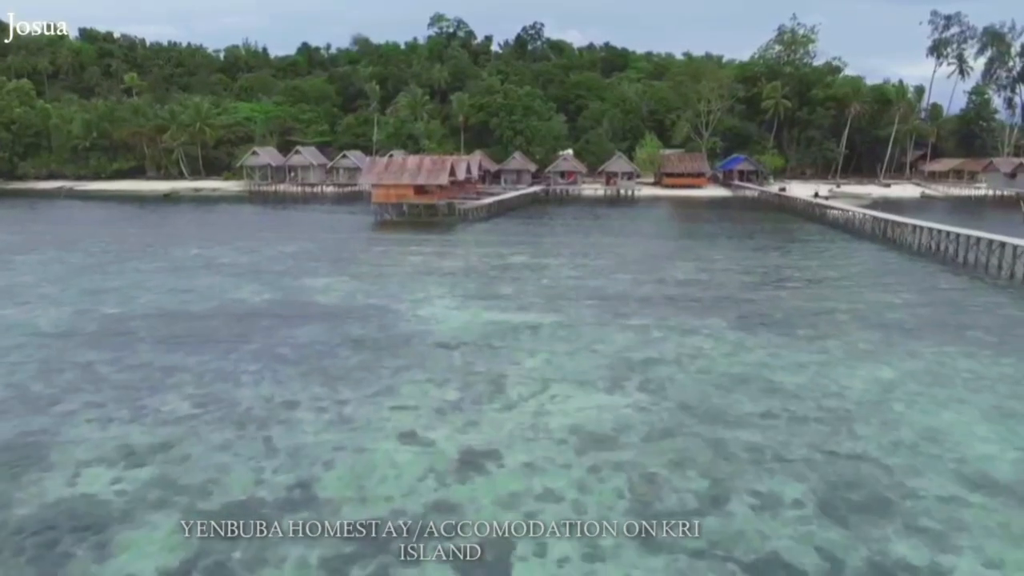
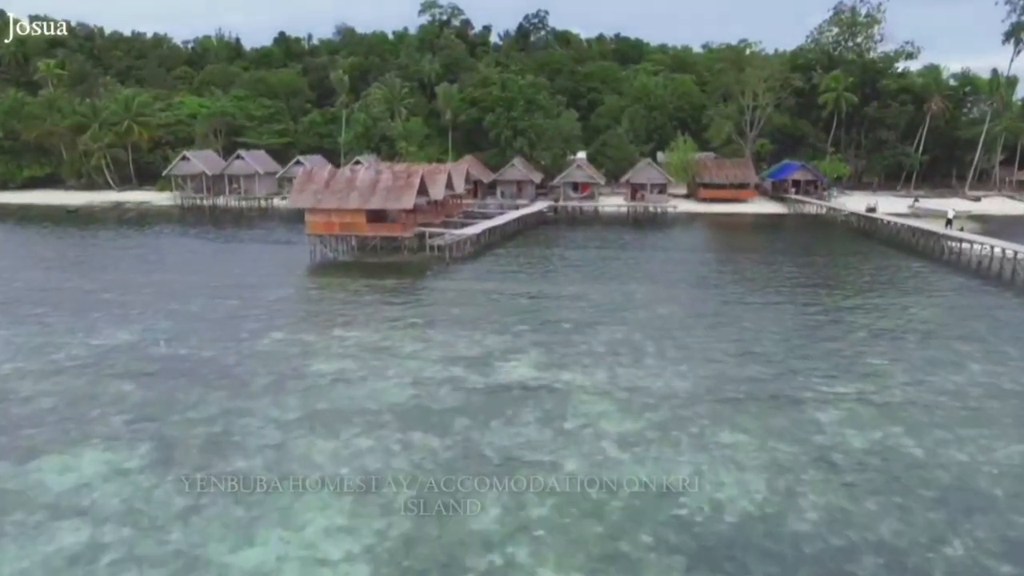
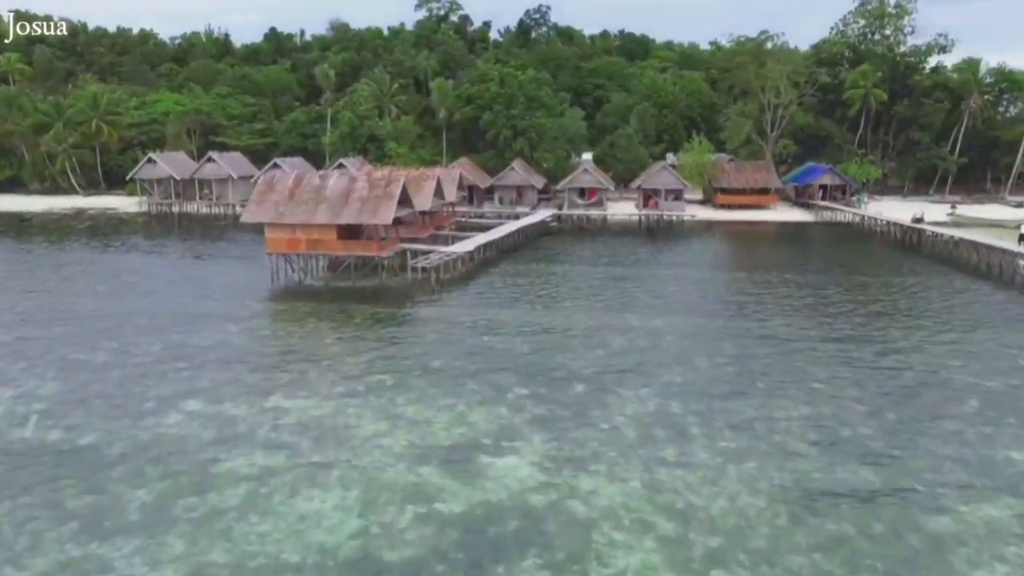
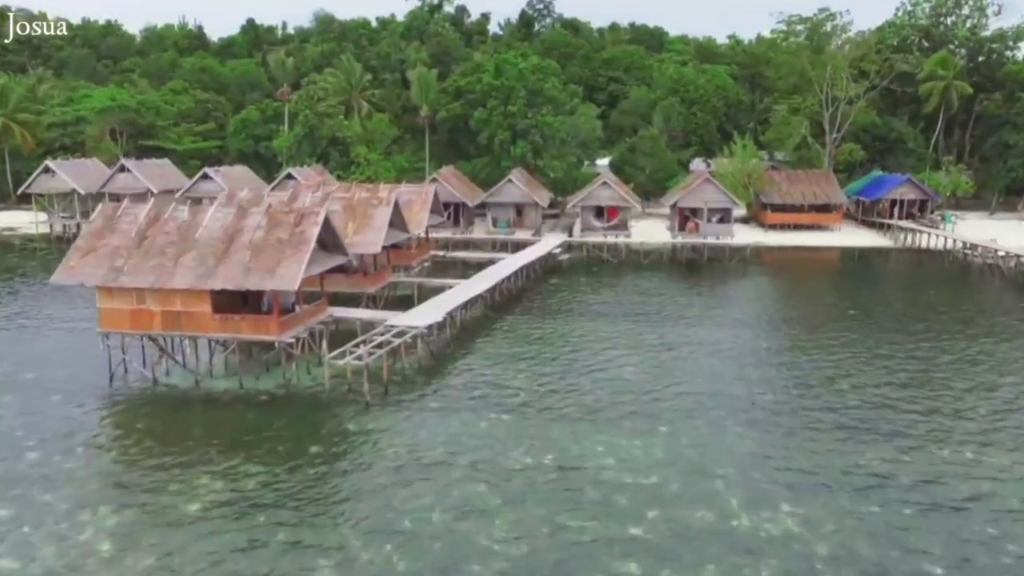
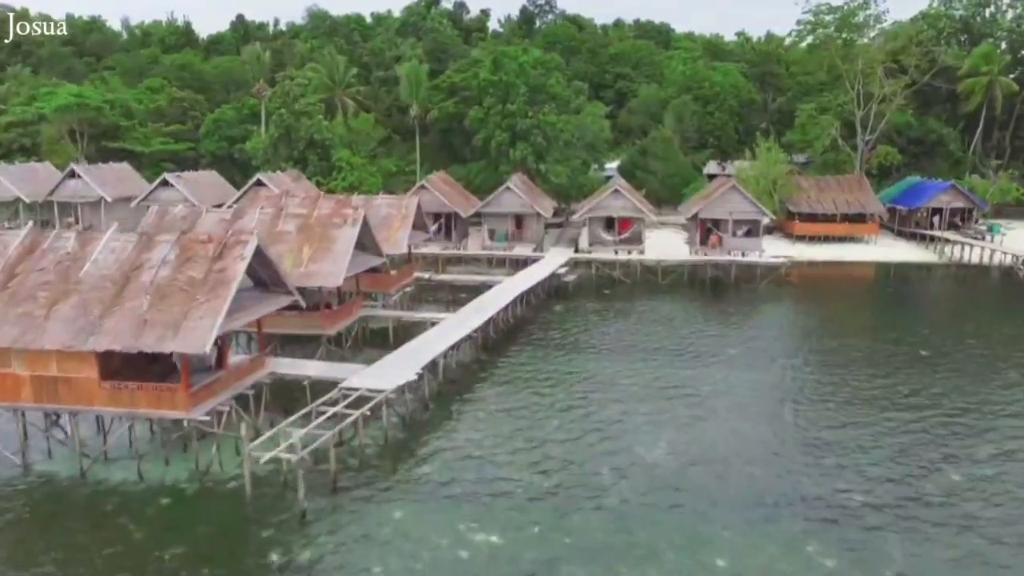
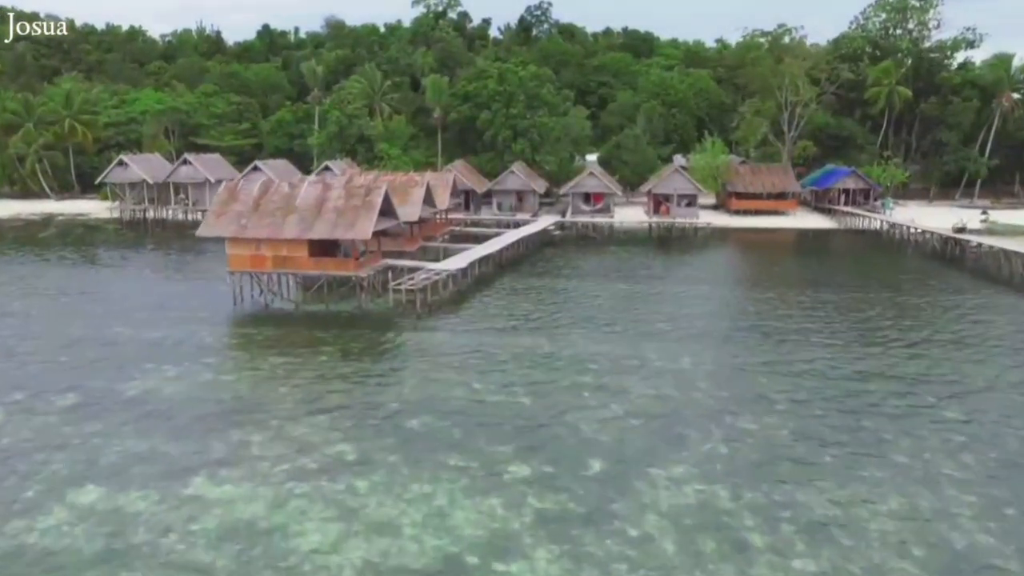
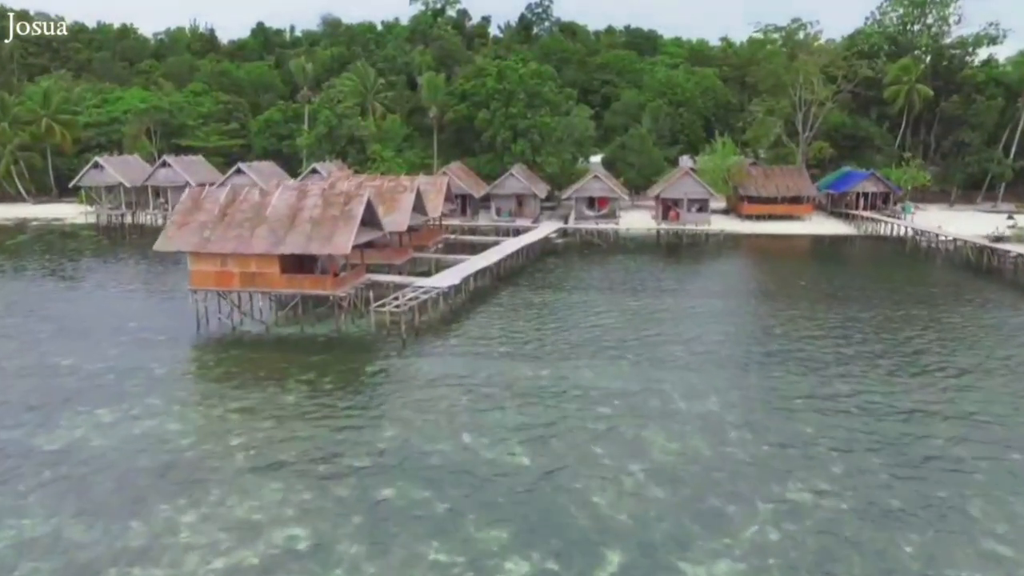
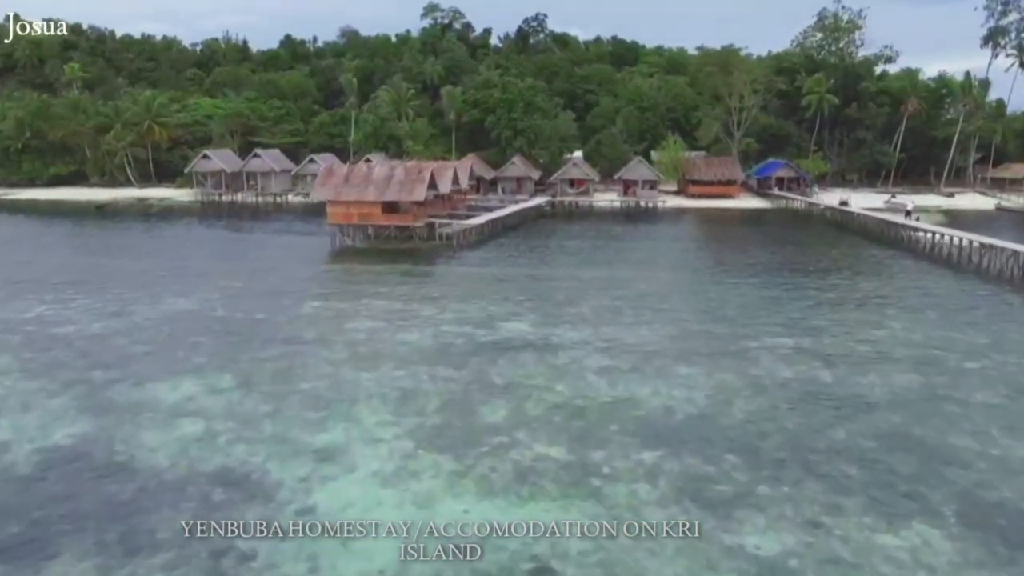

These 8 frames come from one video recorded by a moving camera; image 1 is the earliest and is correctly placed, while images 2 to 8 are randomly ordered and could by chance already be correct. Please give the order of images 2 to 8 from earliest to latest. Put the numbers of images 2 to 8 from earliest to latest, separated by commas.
8, 2, 3, 6, 7, 4, 5
